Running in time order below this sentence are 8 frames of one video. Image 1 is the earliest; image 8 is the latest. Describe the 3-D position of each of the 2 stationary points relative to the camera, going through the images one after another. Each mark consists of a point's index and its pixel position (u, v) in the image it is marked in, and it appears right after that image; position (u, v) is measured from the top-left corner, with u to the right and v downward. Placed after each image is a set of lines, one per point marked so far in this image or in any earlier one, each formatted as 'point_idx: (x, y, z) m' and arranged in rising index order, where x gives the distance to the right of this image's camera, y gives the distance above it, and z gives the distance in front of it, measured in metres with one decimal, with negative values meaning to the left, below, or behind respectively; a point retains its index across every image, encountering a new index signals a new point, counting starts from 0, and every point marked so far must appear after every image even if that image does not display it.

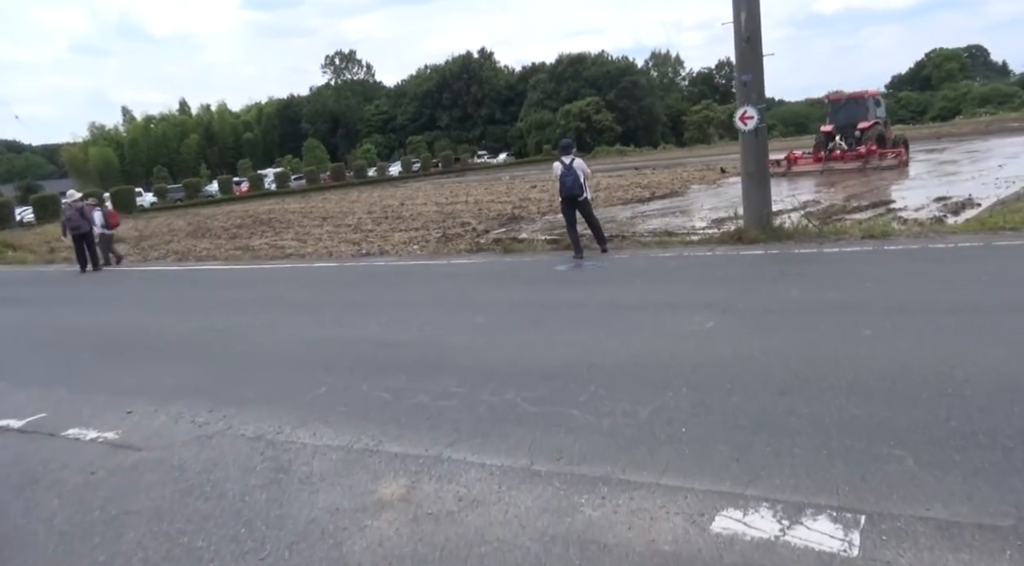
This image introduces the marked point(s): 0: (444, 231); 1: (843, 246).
0: (-1.6, +1.2, +19.6) m
1: (+4.2, +0.5, +10.7) m
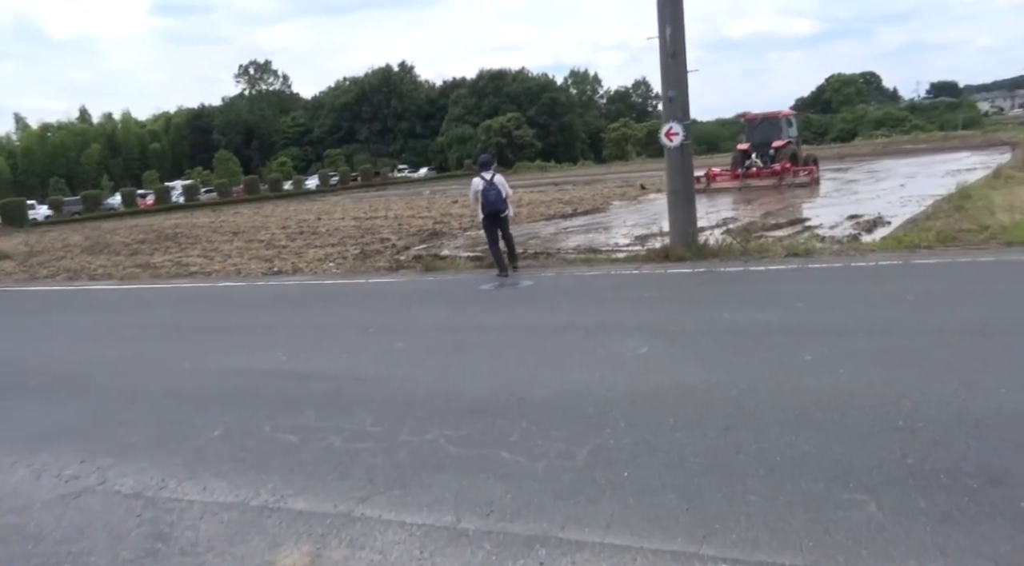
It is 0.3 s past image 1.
0: (-3.4, +0.8, +18.9) m
1: (+3.3, +0.3, +10.6) m
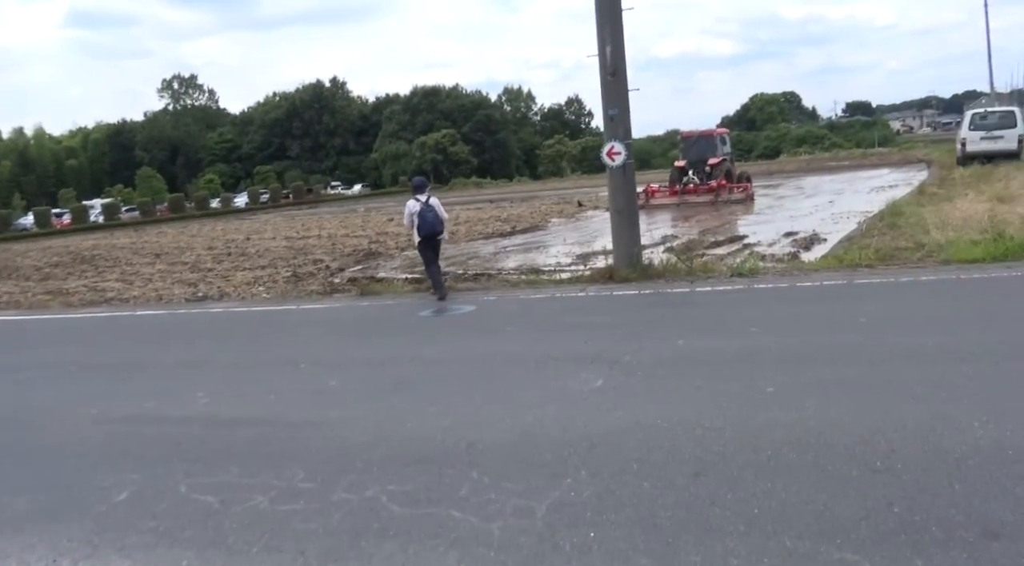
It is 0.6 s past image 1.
0: (-4.8, +0.3, +18.2) m
1: (+2.5, 0.0, +10.4) m
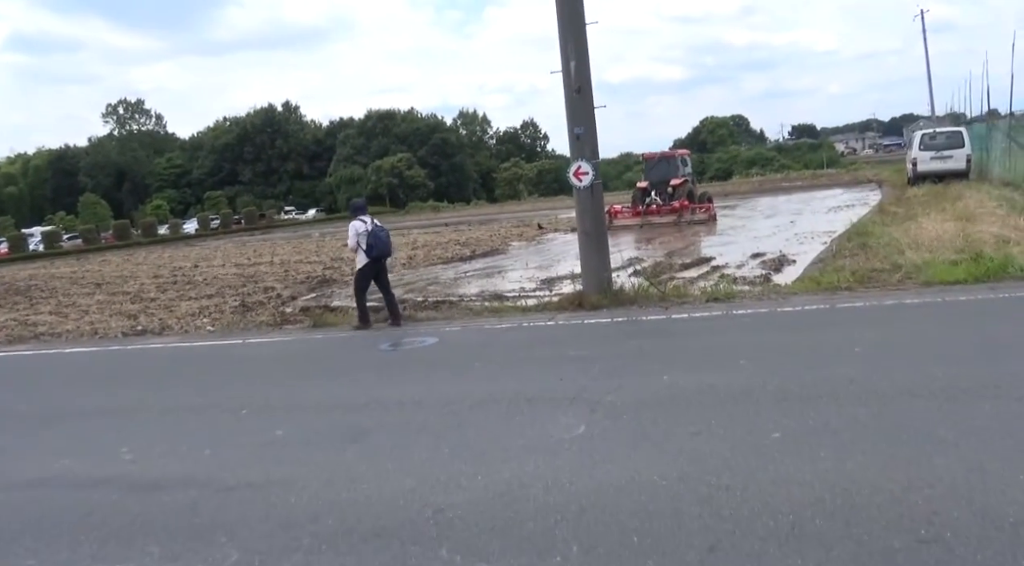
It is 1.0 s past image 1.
0: (-5.6, -0.3, +17.2) m
1: (+2.1, -0.3, +9.8) m
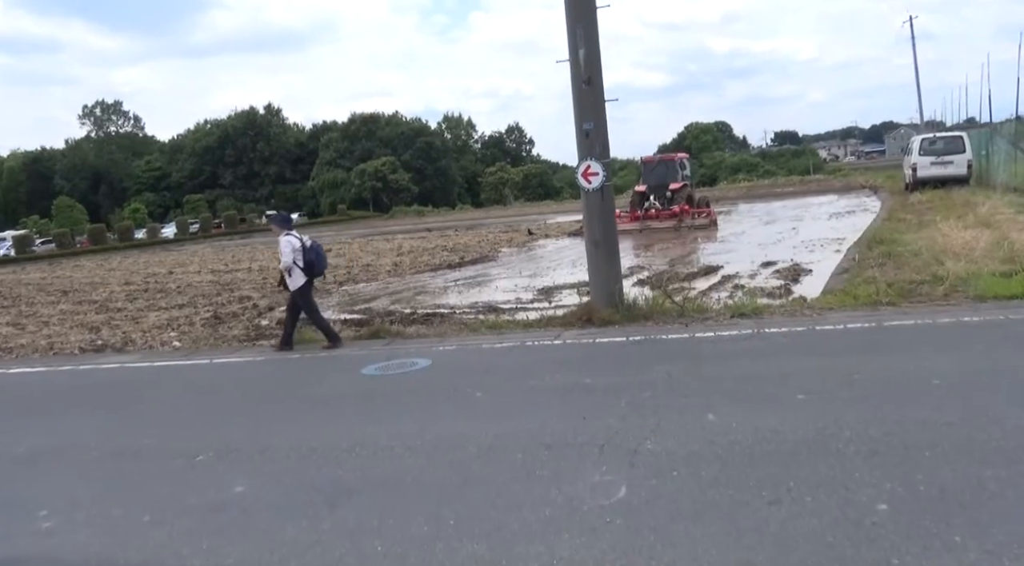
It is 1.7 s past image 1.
0: (-5.7, -0.5, +16.0) m
1: (+2.1, -0.5, +8.8) m
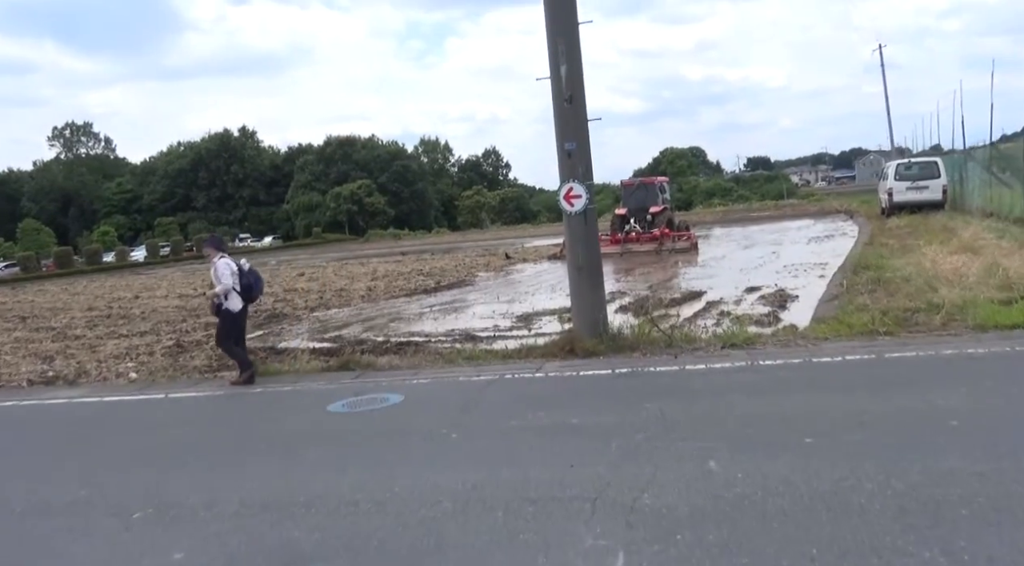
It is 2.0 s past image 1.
0: (-6.1, -1.0, +15.3) m
1: (+1.9, -0.7, +8.3) m
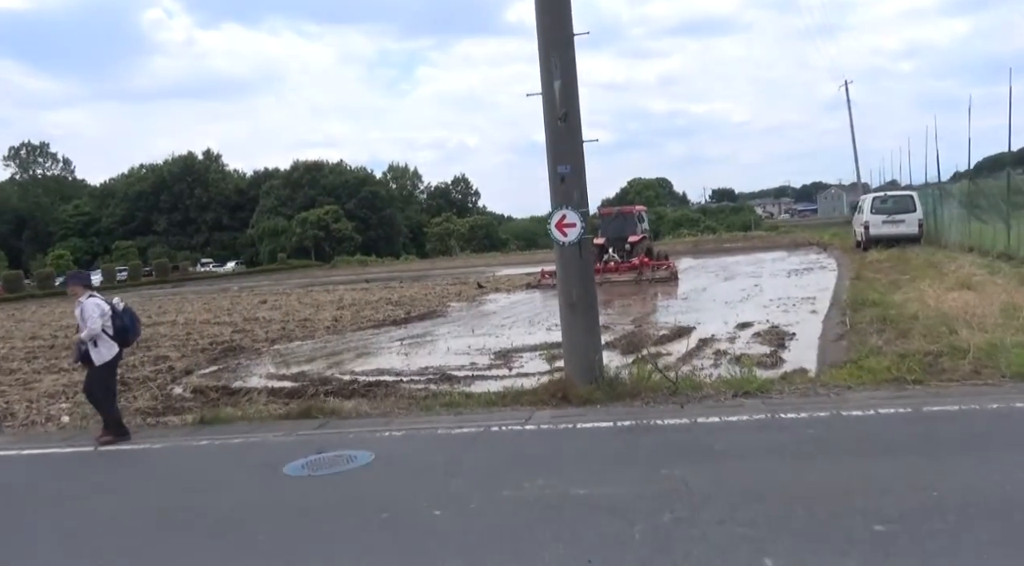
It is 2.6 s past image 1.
0: (-6.5, -1.5, +14.0) m
1: (+1.8, -1.1, +7.3) m
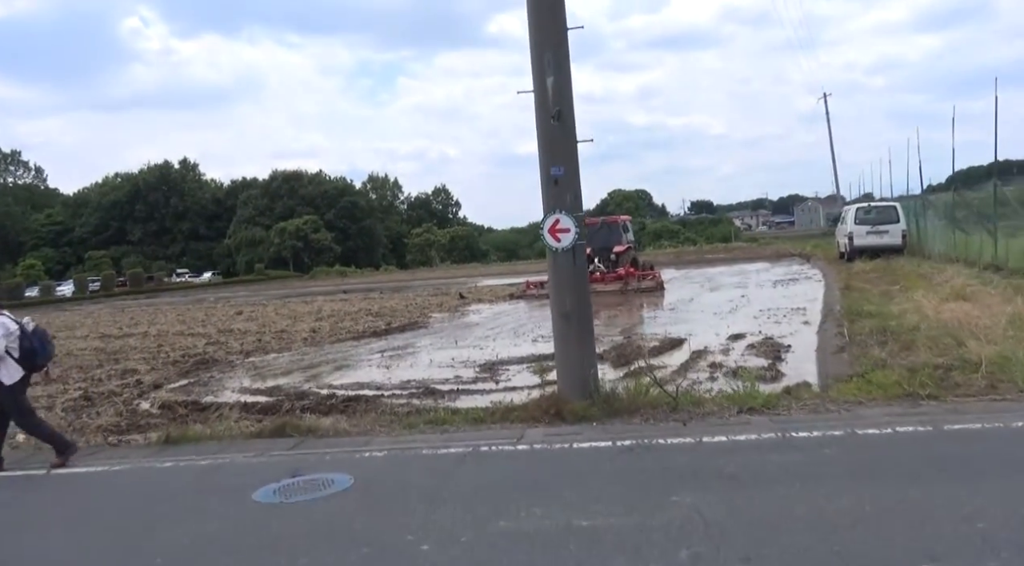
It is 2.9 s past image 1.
0: (-6.8, -1.6, +13.3) m
1: (+1.7, -1.2, +6.8) m
